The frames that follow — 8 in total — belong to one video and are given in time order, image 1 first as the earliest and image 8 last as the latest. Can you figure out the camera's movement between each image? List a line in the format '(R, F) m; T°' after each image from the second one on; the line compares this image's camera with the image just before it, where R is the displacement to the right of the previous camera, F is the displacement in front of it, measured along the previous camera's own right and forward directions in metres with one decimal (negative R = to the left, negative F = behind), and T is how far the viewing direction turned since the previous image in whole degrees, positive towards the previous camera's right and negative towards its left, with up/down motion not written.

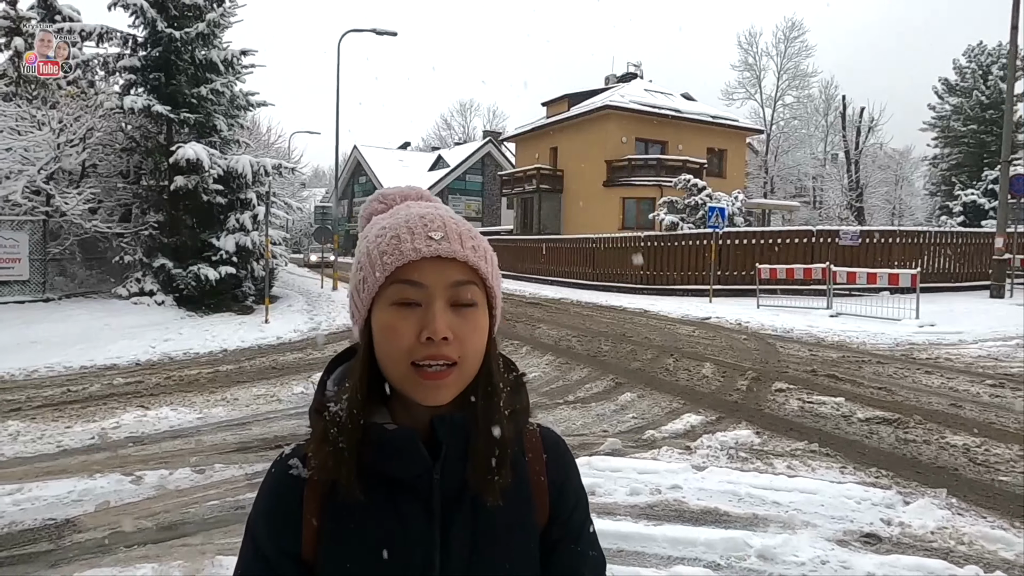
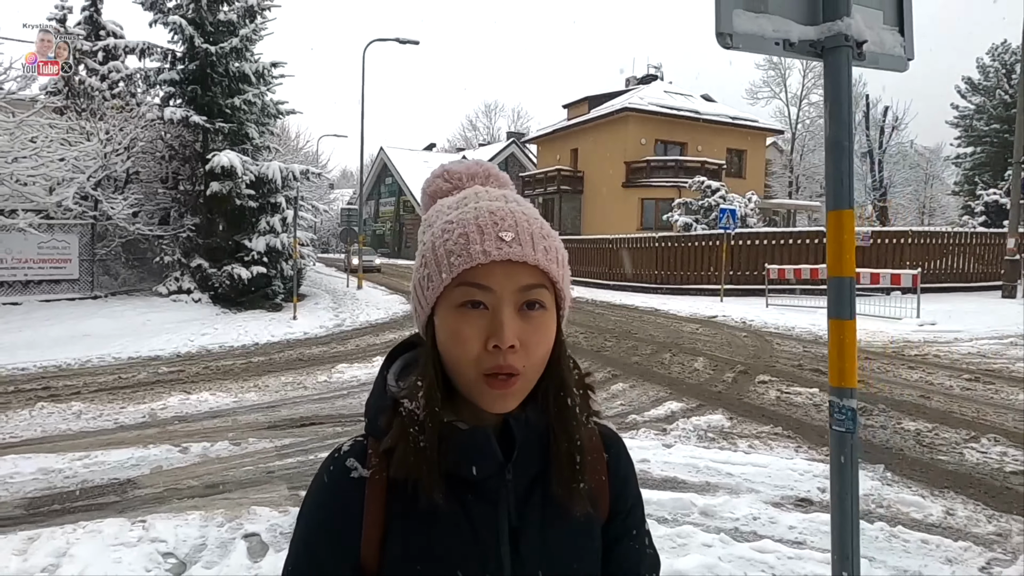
(+0.3, -0.6) m; -2°
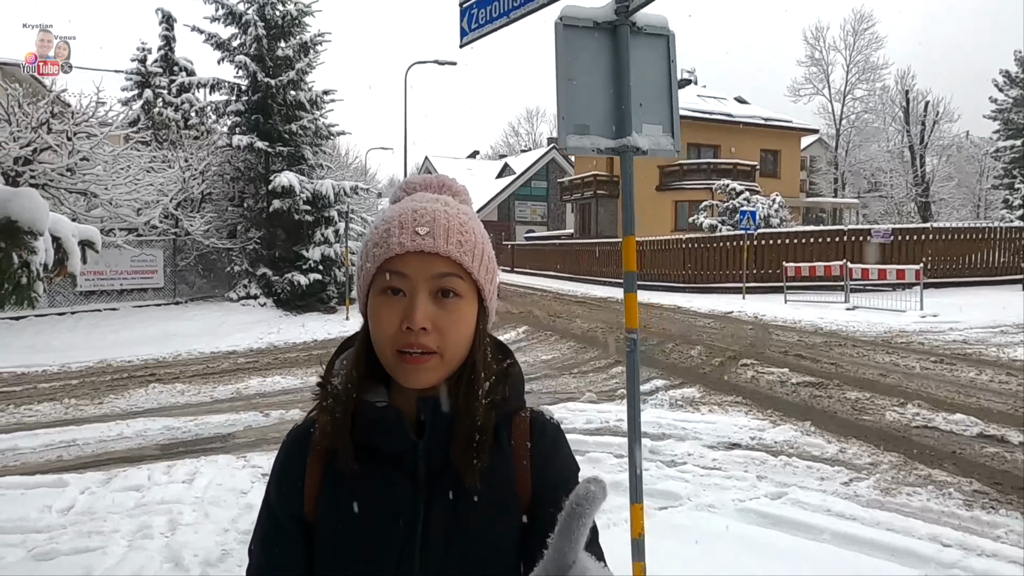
(+0.4, -1.4) m; -4°
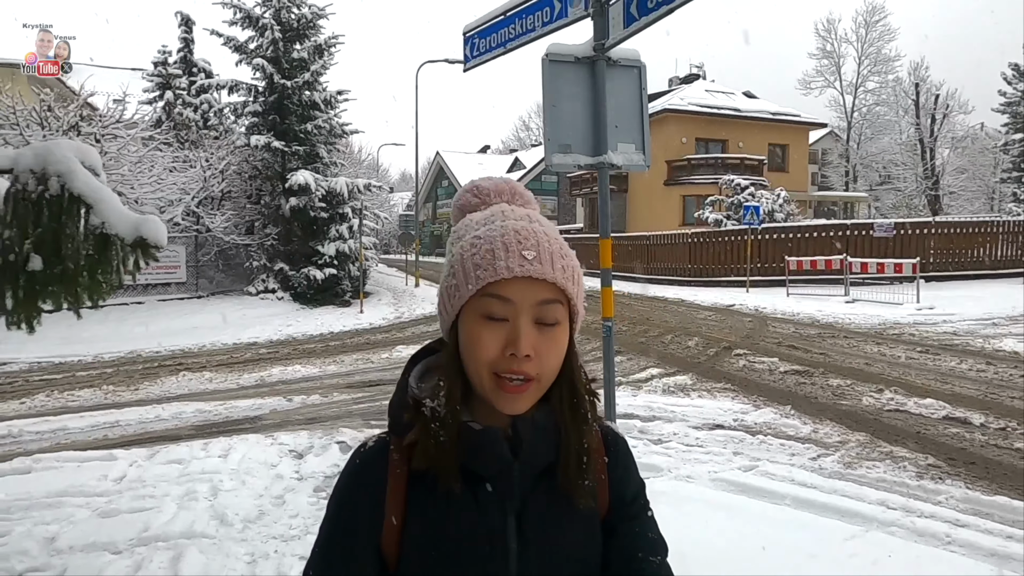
(+0.1, -0.5) m; -1°
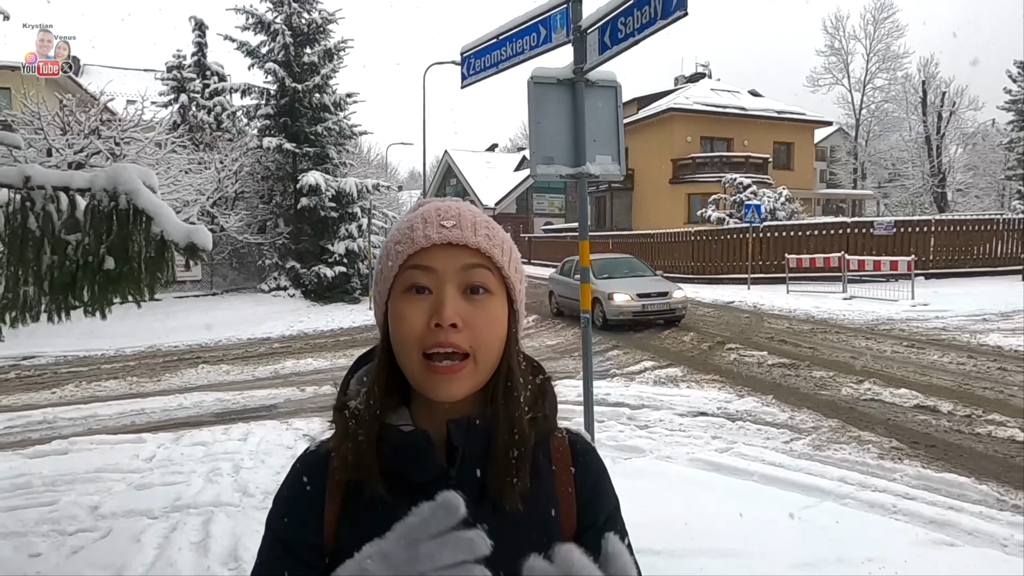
(+0.1, -0.4) m; -1°
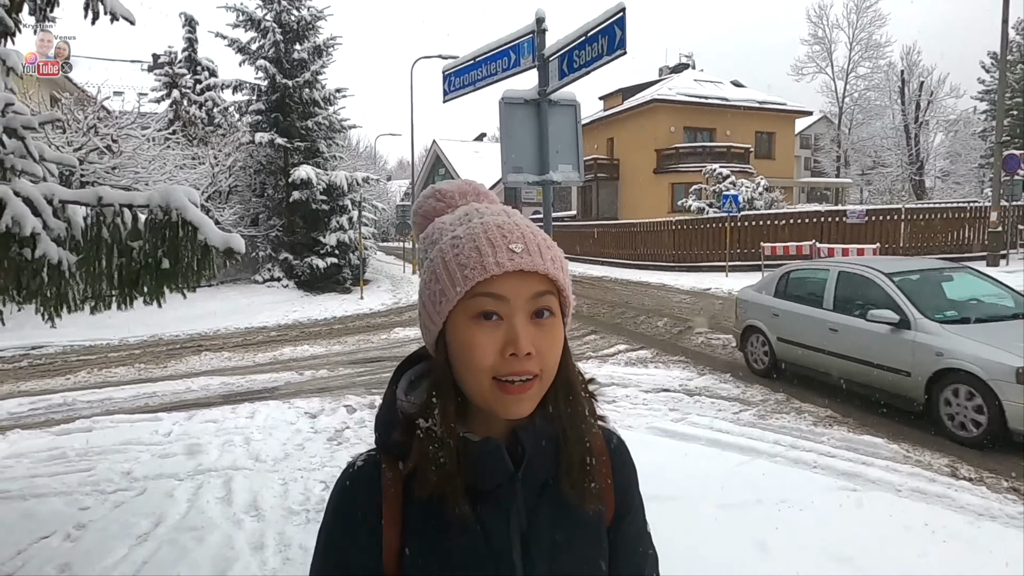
(+0.1, -0.6) m; +1°
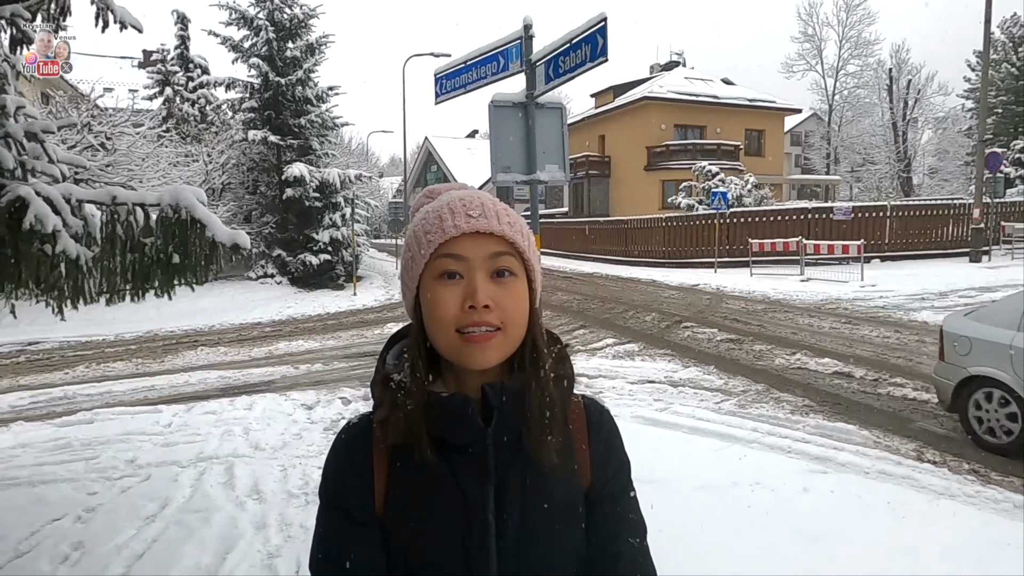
(0.0, -0.2) m; +1°
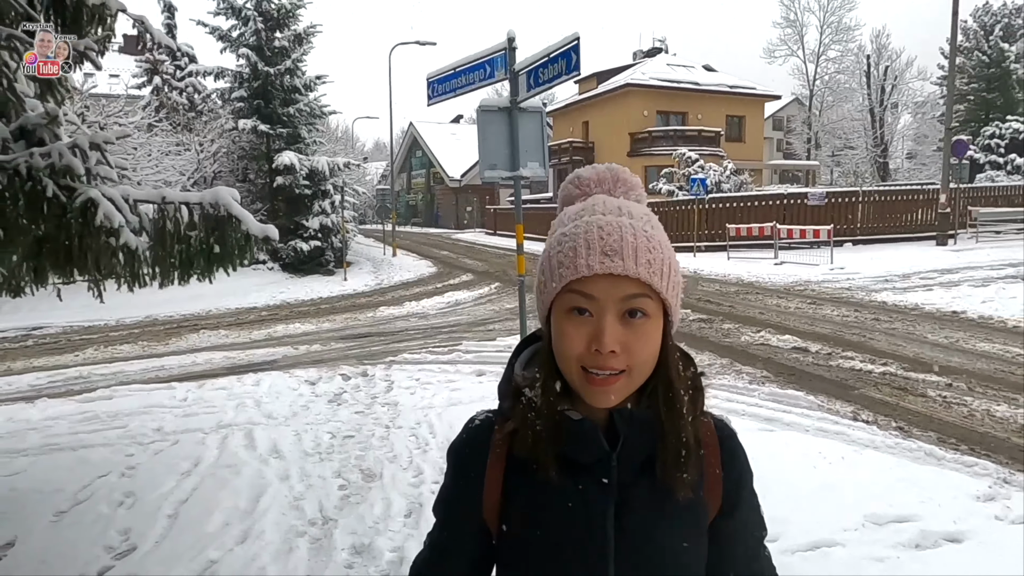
(0.0, -0.6) m; +1°
